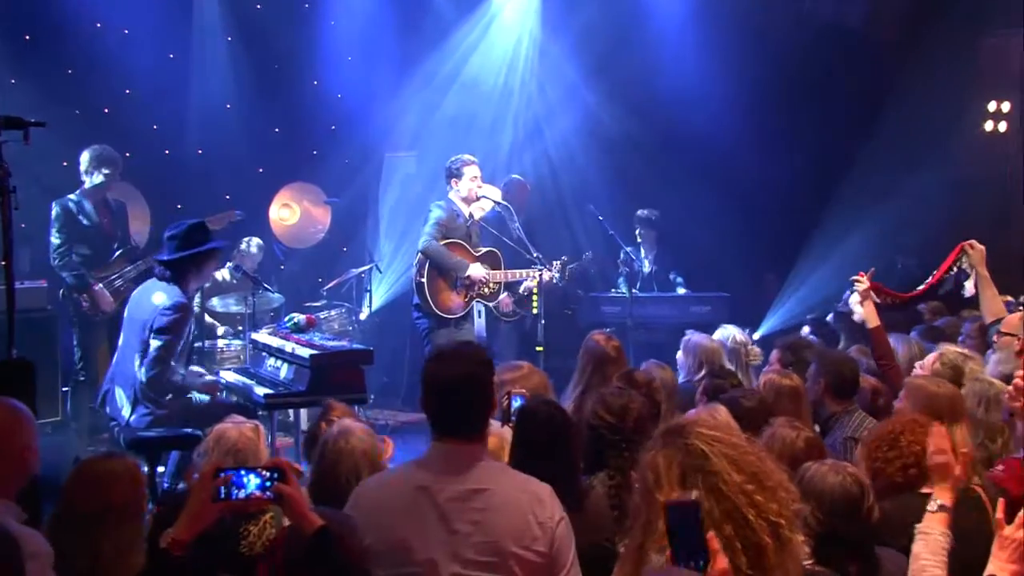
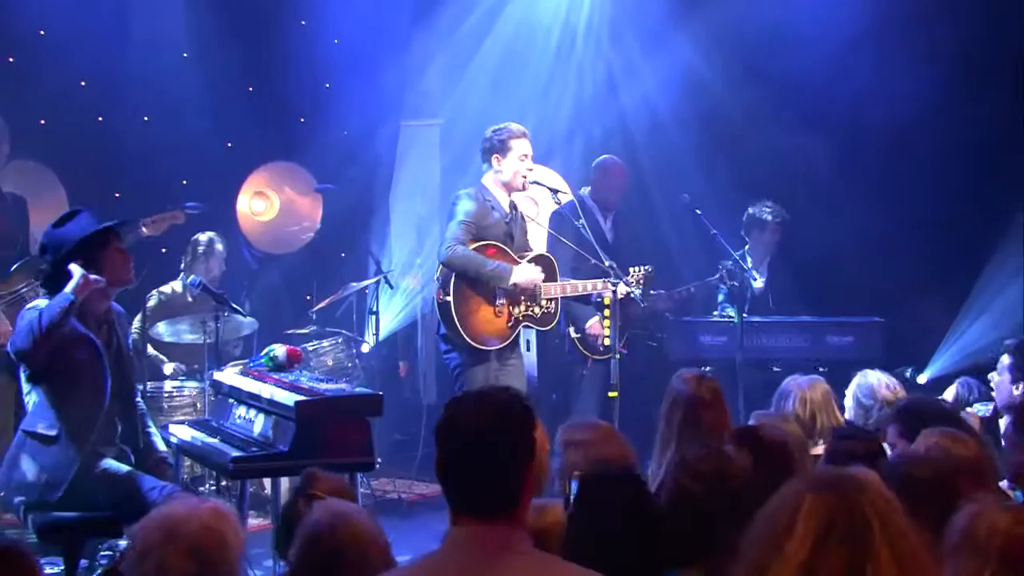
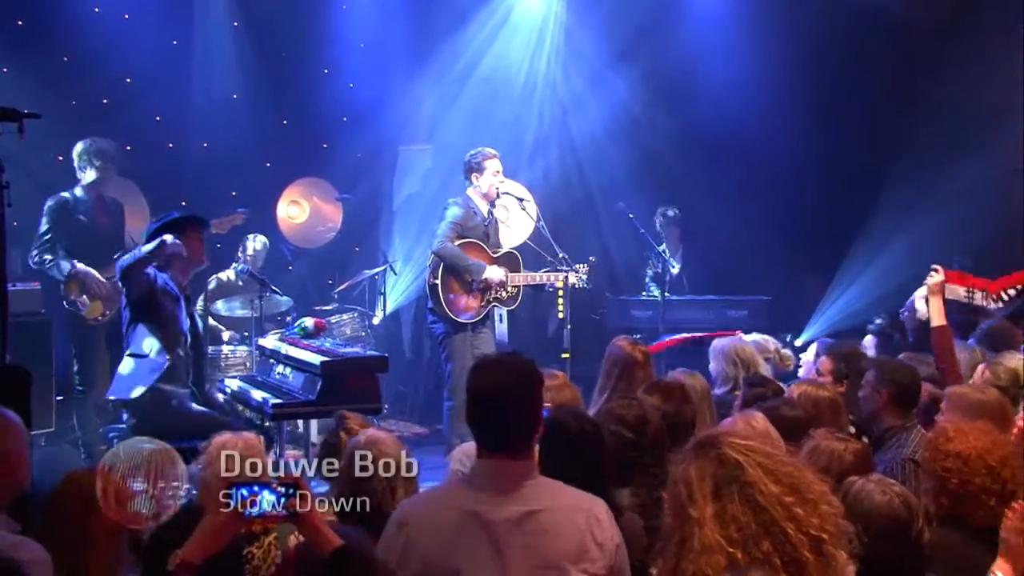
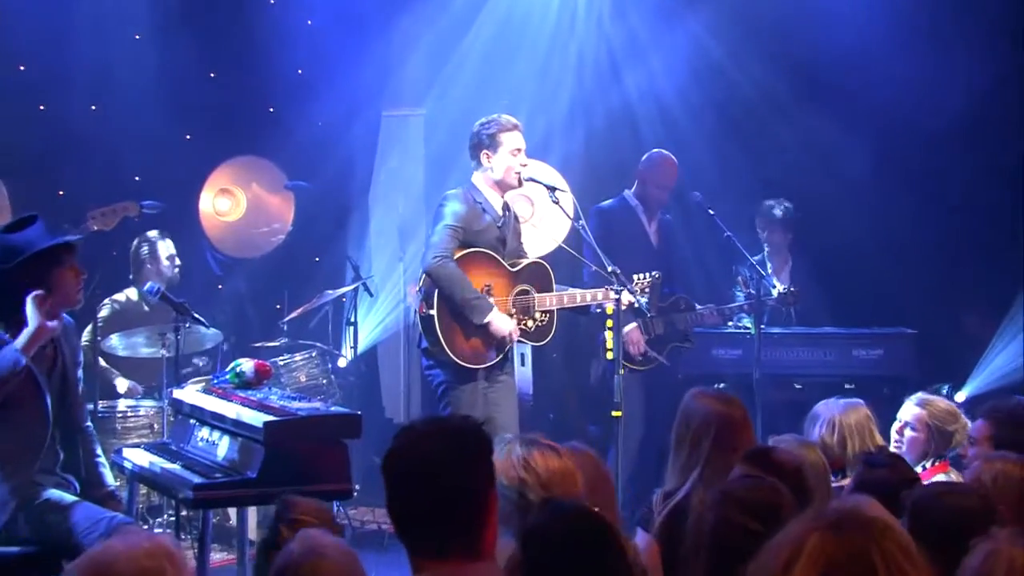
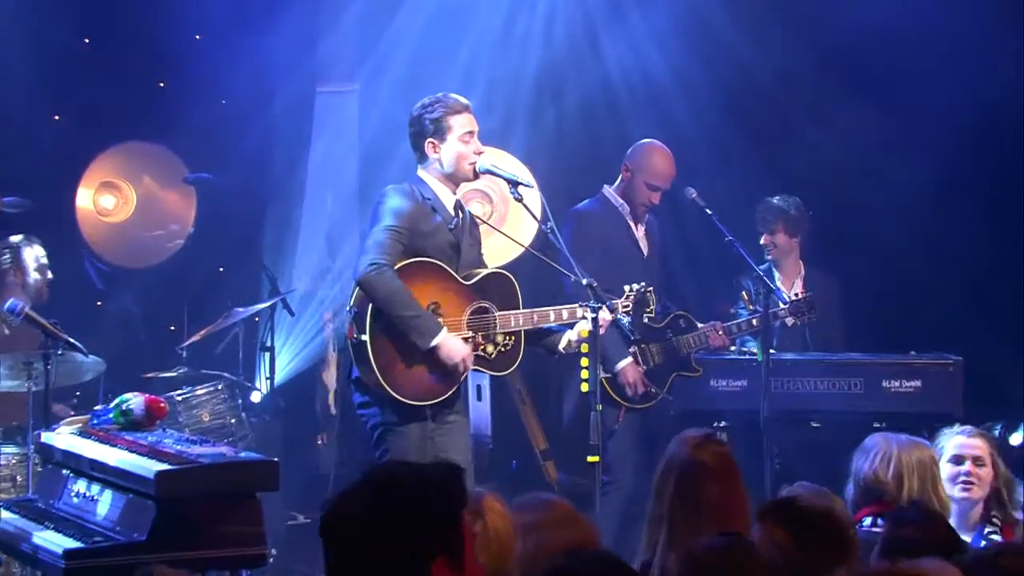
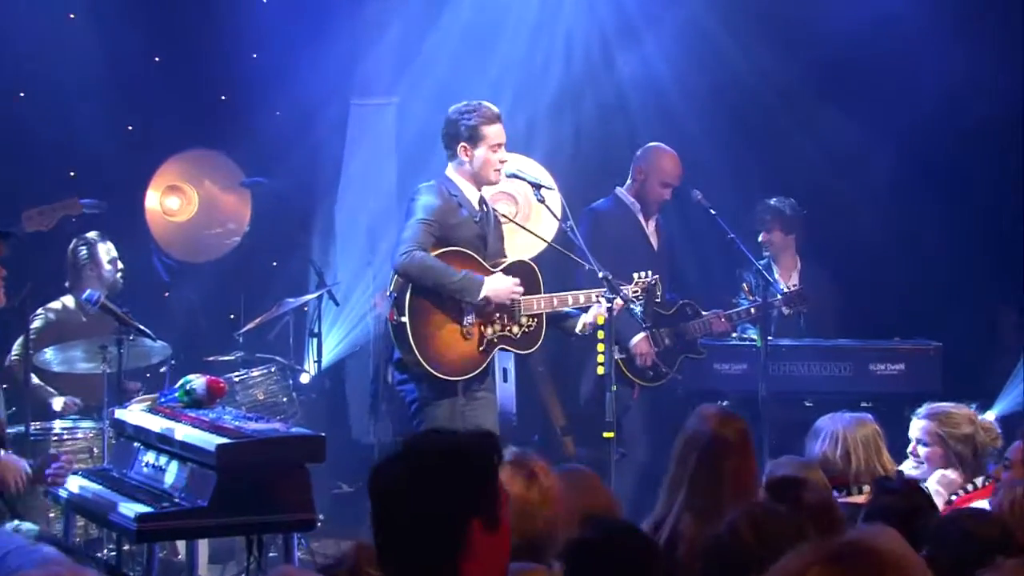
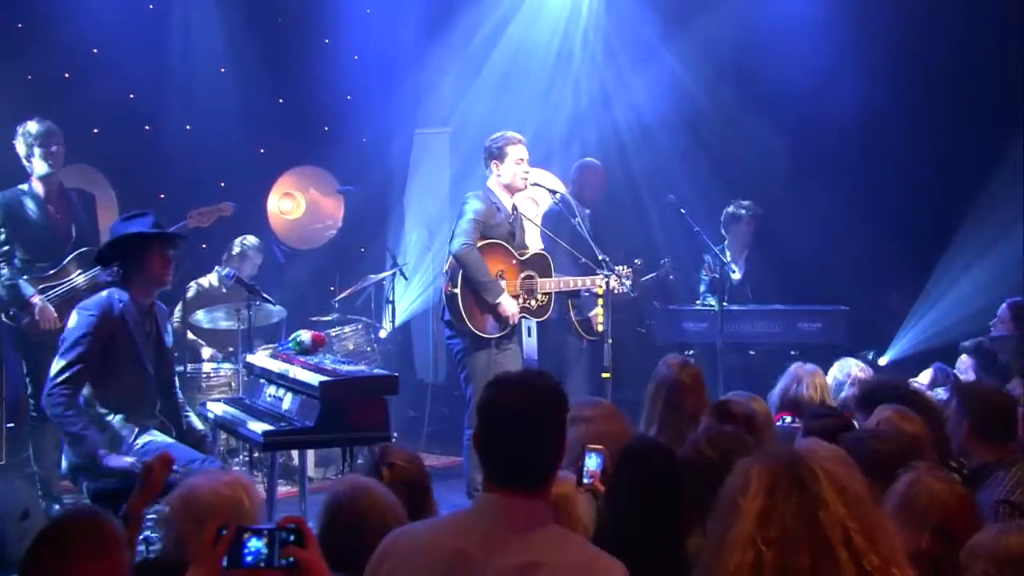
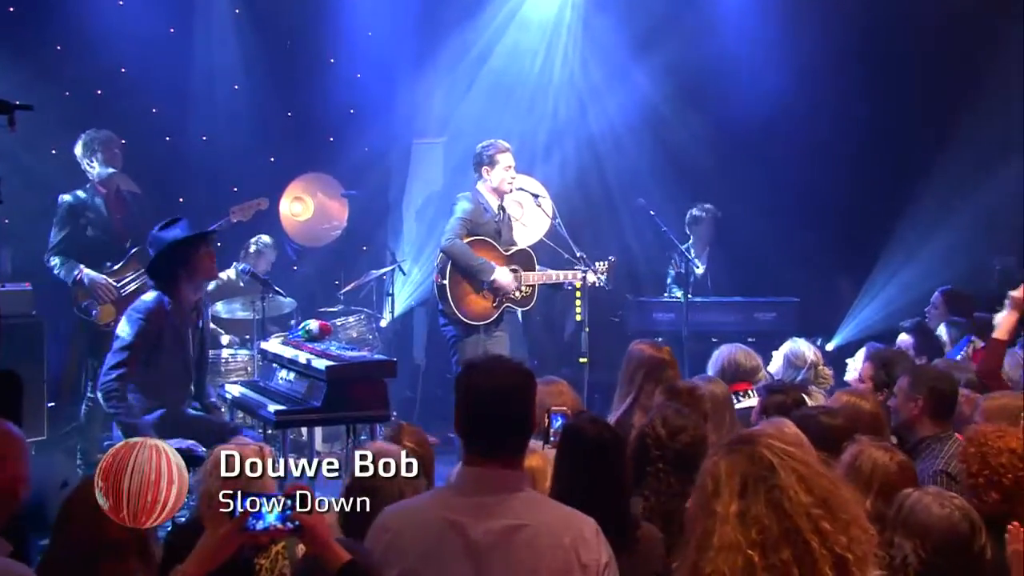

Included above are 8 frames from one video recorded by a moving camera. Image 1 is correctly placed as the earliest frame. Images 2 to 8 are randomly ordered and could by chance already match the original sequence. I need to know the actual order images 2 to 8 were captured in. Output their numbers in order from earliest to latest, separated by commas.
3, 8, 7, 2, 4, 6, 5
